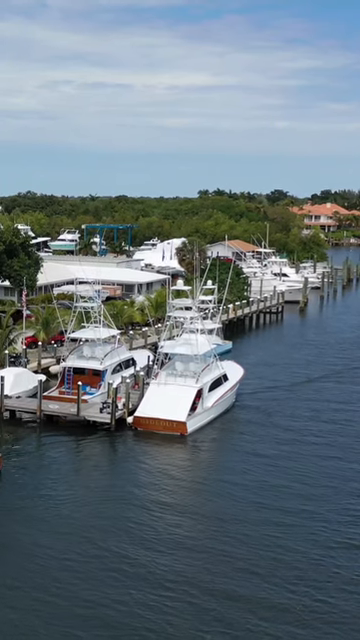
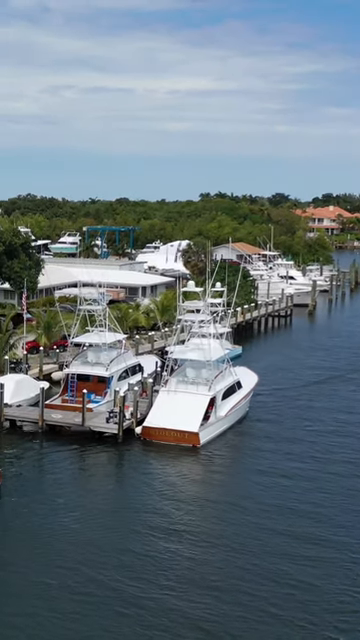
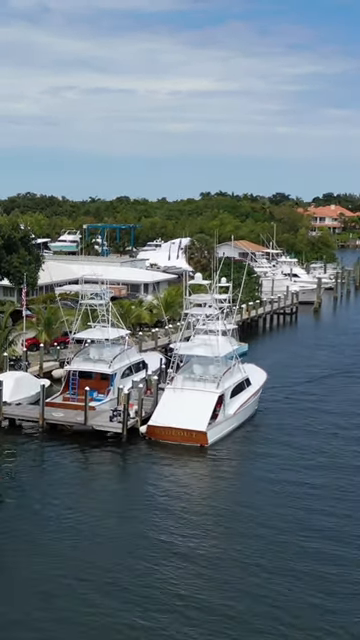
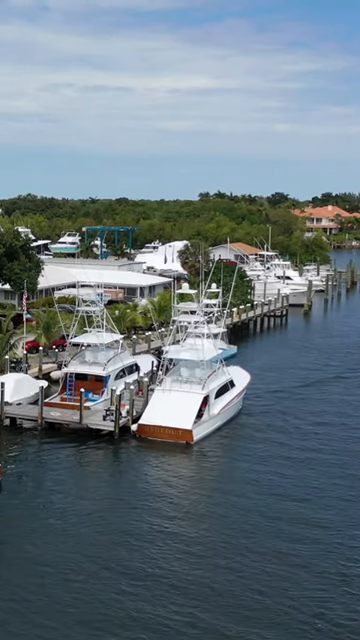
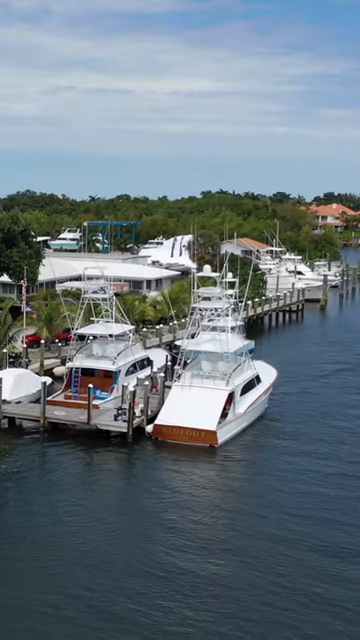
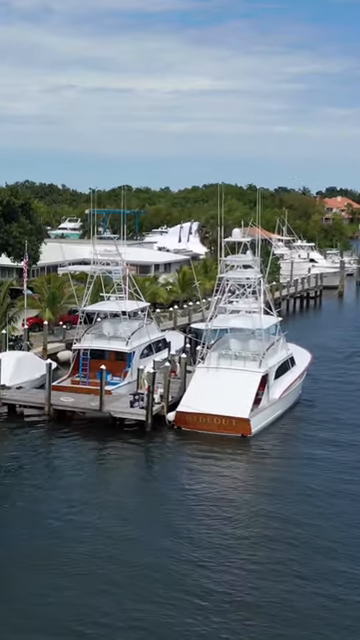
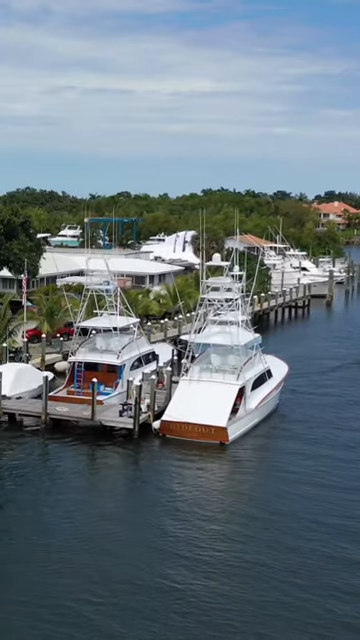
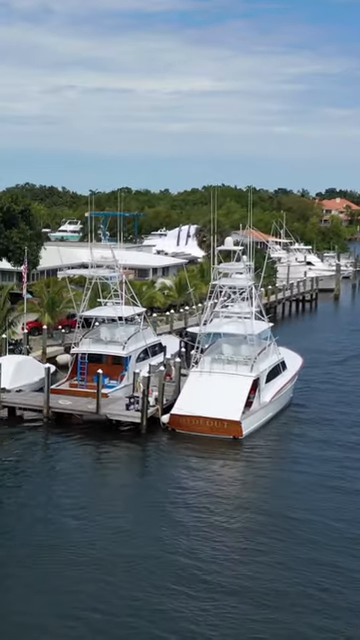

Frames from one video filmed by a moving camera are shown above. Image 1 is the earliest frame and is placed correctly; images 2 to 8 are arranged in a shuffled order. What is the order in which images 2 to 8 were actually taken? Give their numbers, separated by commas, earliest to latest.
4, 2, 3, 5, 7, 8, 6
